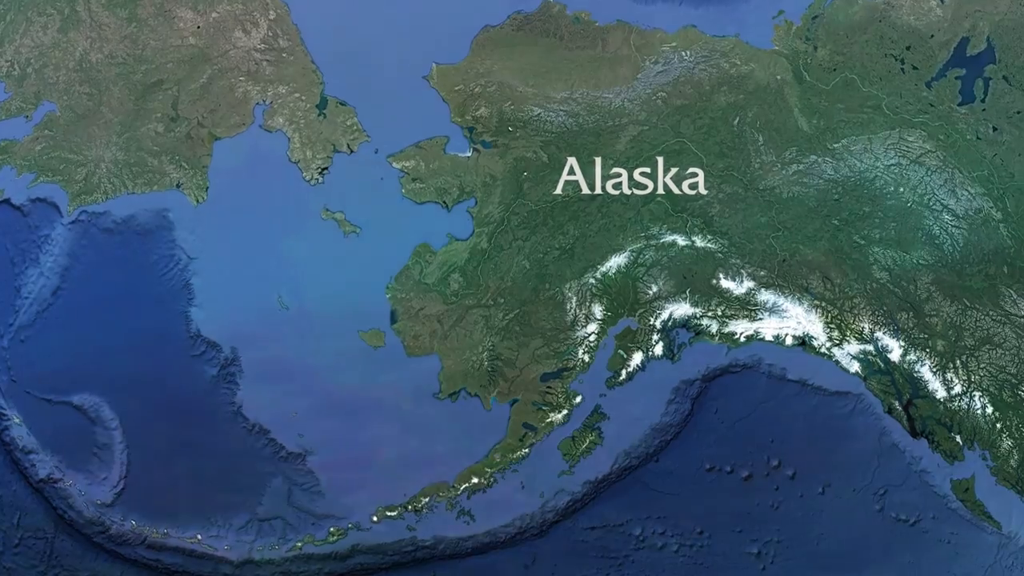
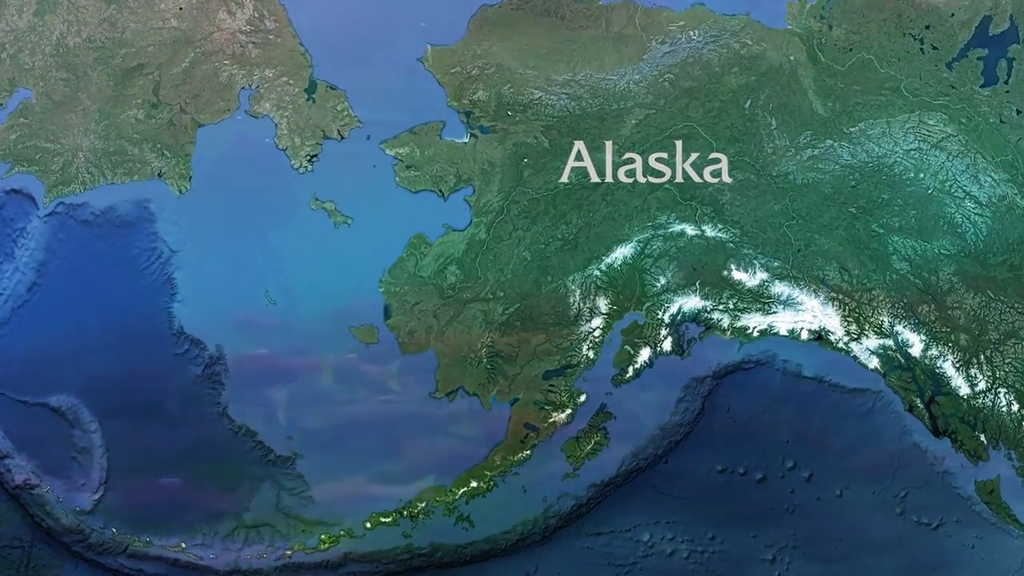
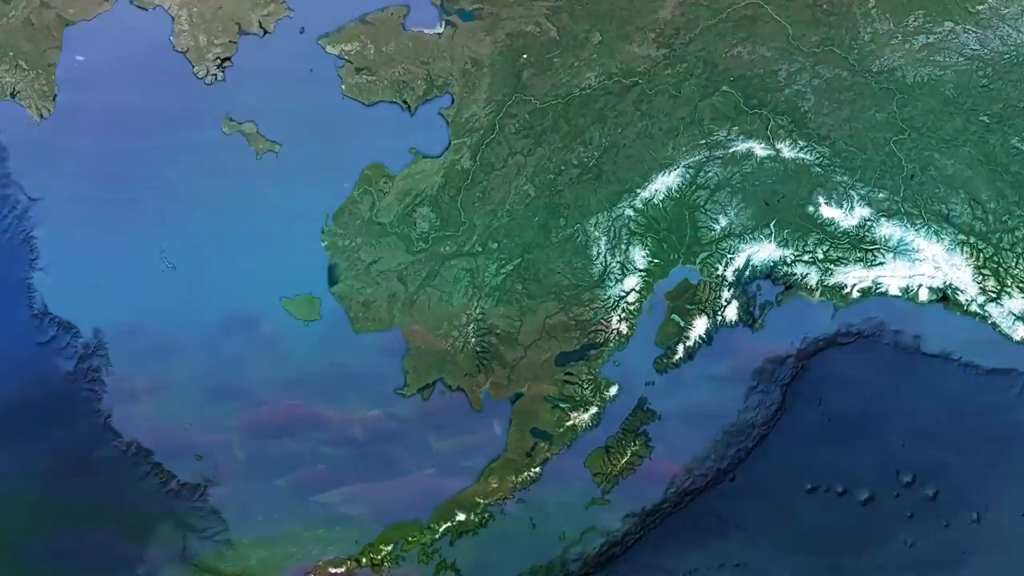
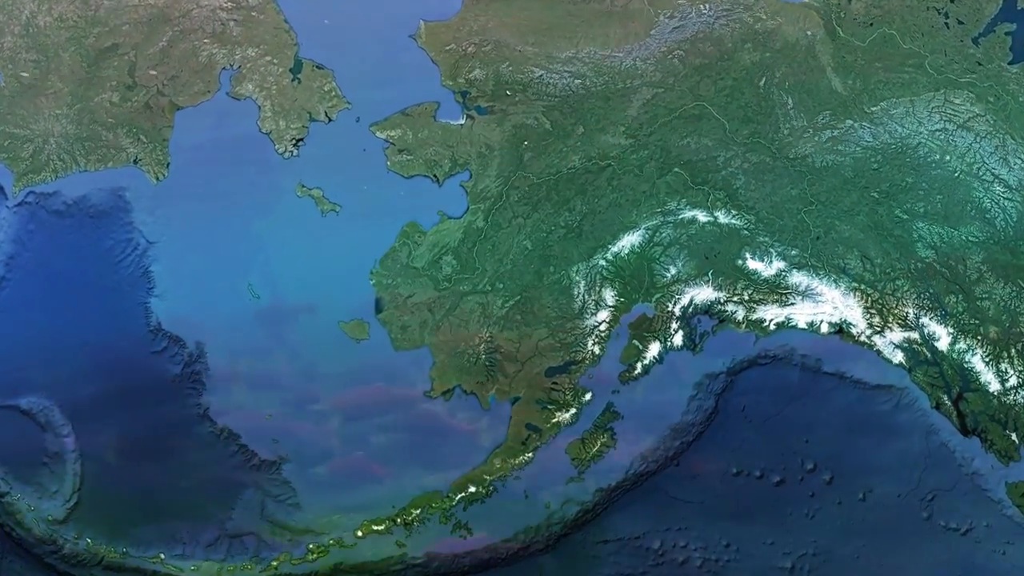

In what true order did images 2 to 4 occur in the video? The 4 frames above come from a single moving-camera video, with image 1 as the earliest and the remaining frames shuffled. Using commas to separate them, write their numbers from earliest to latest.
2, 4, 3
